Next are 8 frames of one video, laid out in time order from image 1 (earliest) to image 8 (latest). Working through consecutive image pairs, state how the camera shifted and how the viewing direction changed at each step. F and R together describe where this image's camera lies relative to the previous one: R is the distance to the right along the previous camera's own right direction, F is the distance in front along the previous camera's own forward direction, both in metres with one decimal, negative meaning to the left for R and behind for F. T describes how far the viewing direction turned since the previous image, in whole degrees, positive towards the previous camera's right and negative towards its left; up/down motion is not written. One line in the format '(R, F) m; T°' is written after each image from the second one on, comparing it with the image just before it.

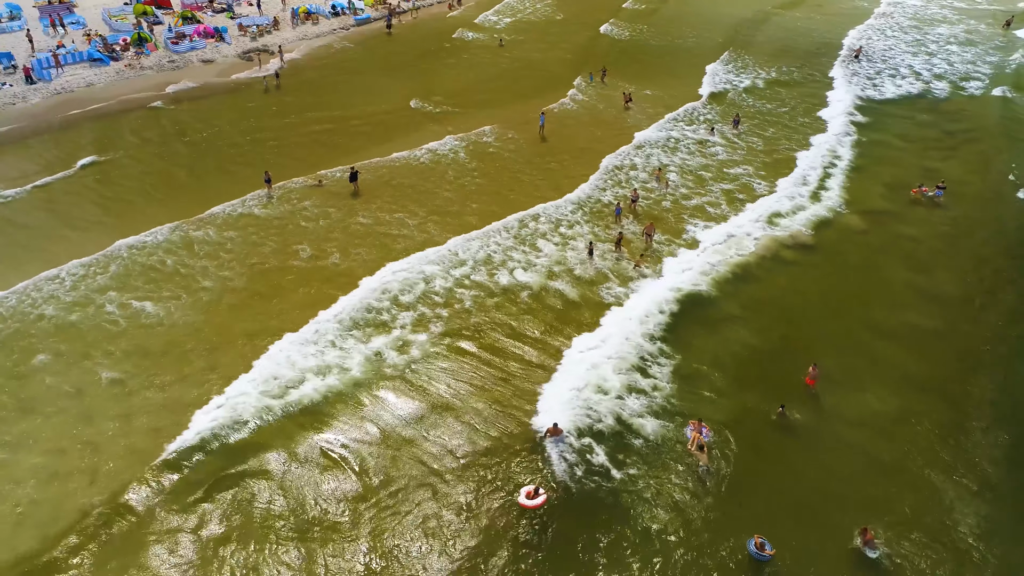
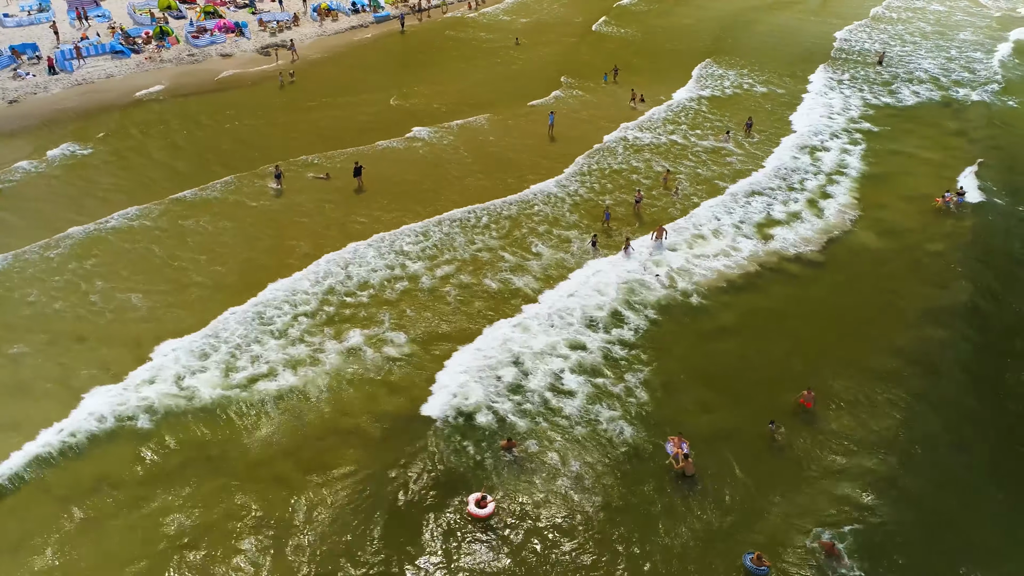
(+1.9, +0.3) m; -3°
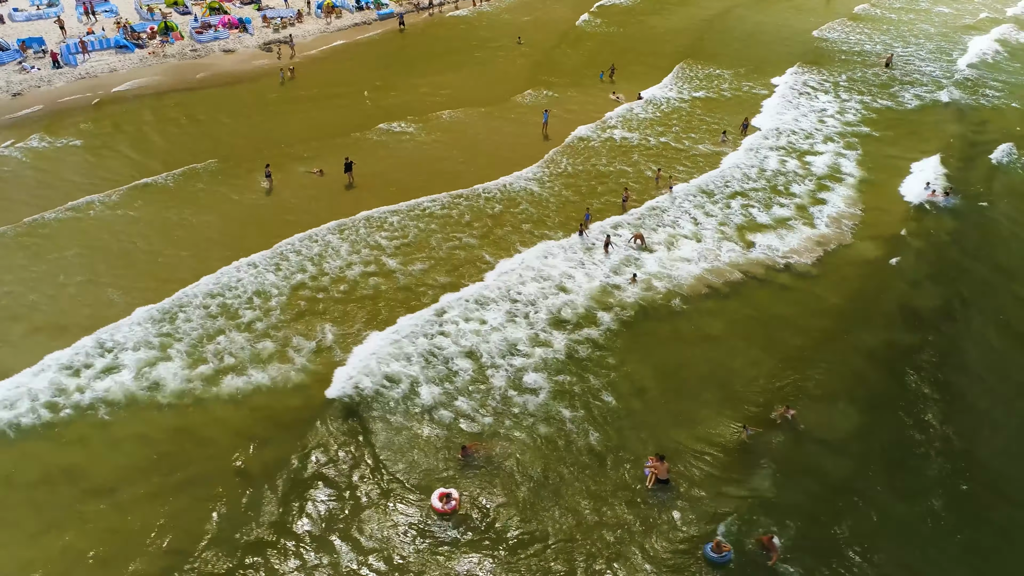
(+1.7, +0.2) m; -2°
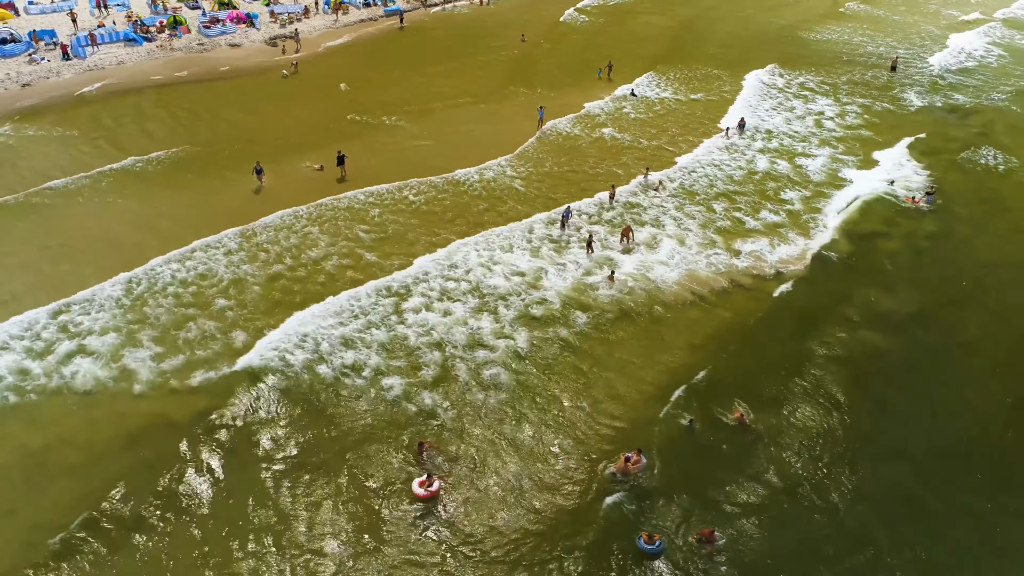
(+1.8, +0.2) m; -2°
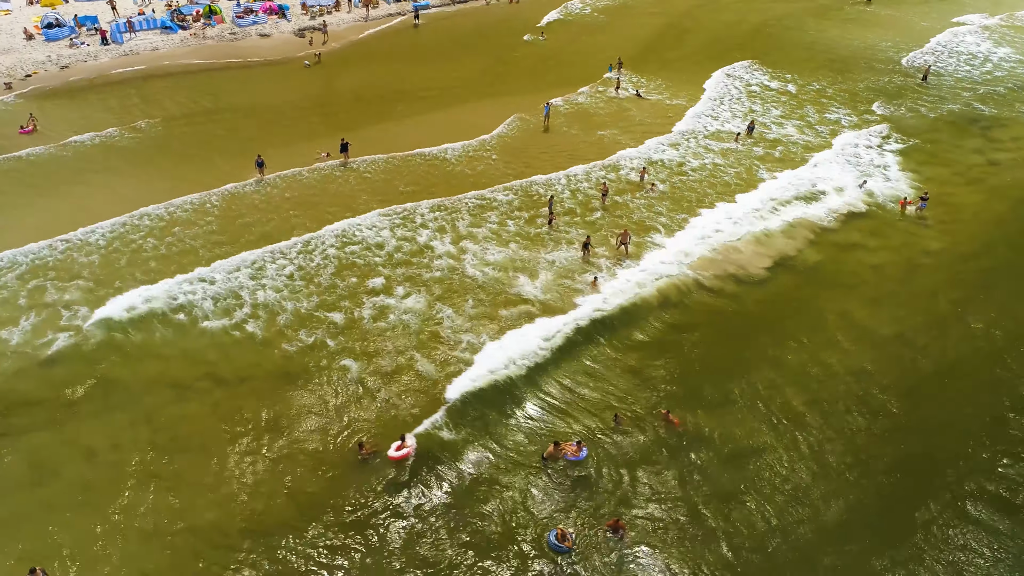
(+3.0, +0.4) m; -5°
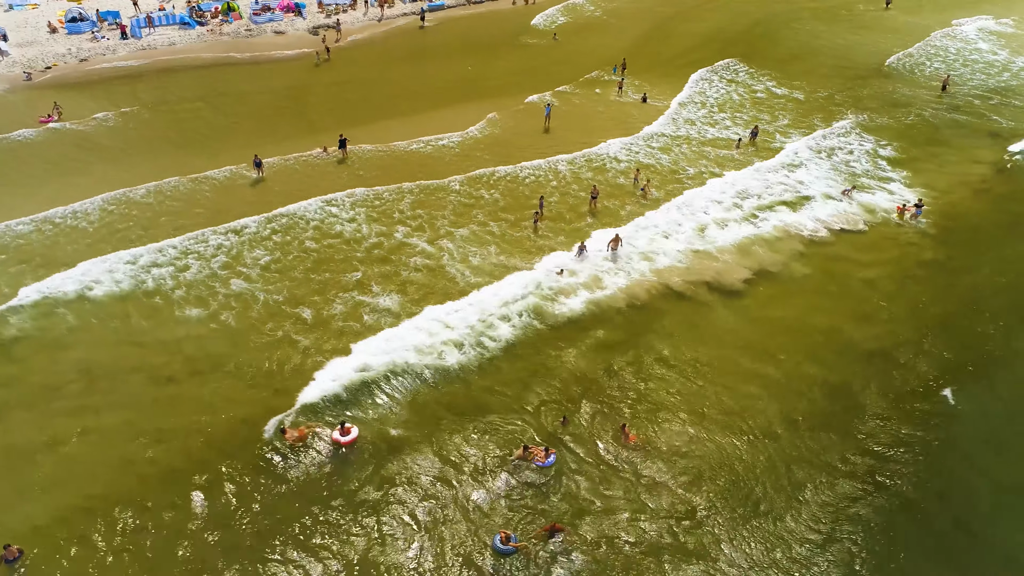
(+1.9, +0.4) m; -3°
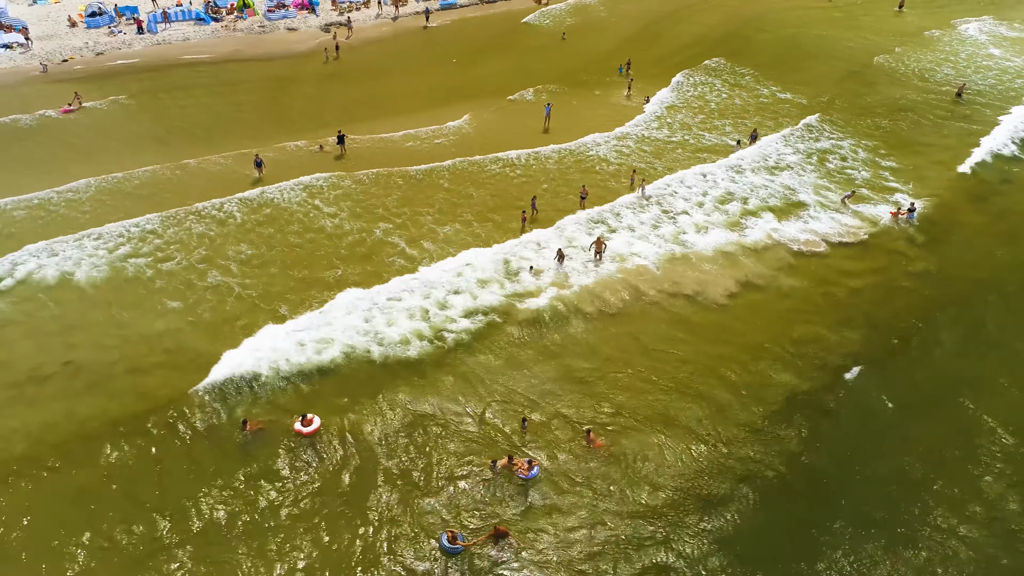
(+1.6, +0.3) m; -2°
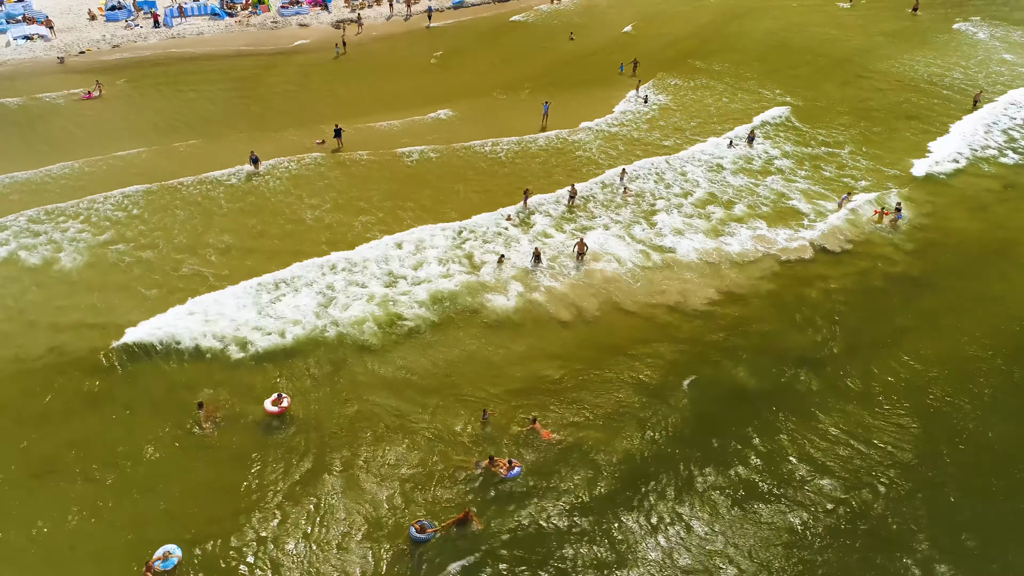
(+1.6, +0.4) m; -2°
